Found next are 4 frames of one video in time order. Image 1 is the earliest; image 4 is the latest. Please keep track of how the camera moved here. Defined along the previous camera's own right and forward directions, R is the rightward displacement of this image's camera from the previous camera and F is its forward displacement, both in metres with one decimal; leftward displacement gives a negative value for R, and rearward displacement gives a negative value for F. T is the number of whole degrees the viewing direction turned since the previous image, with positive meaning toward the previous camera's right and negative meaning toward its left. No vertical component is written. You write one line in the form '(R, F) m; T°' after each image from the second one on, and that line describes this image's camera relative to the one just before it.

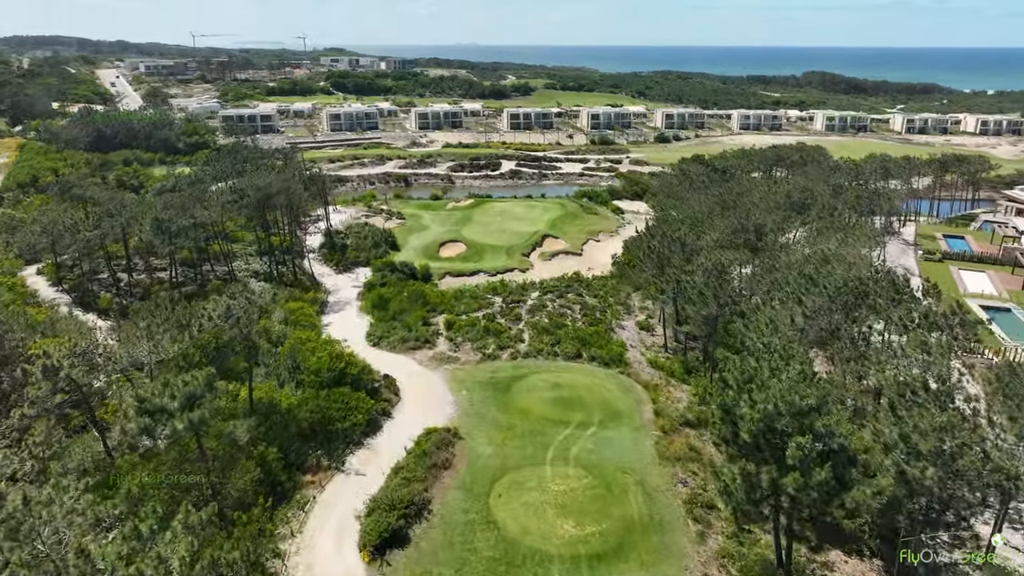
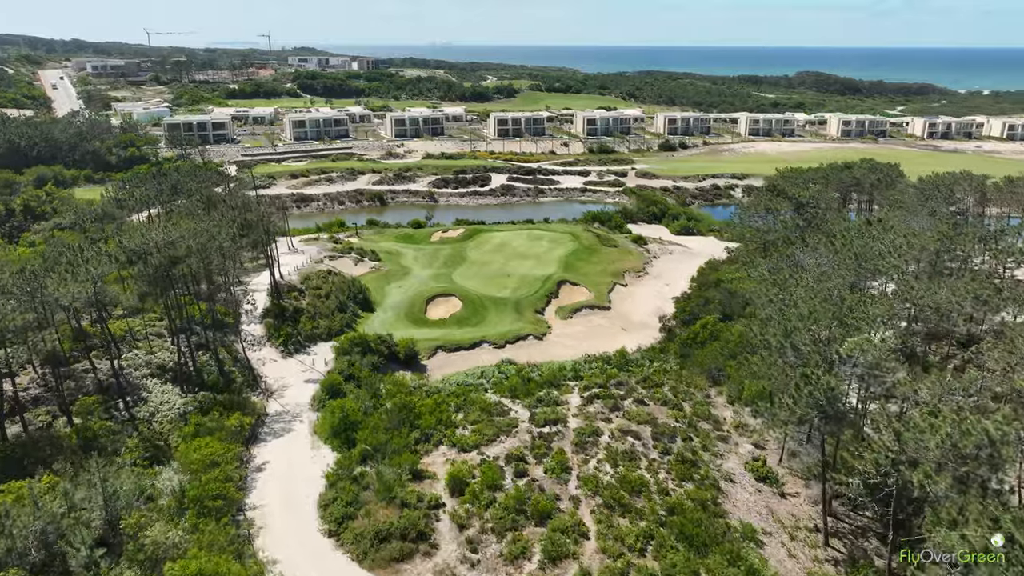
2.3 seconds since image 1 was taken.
(-2.8, +19.1) m; +2°
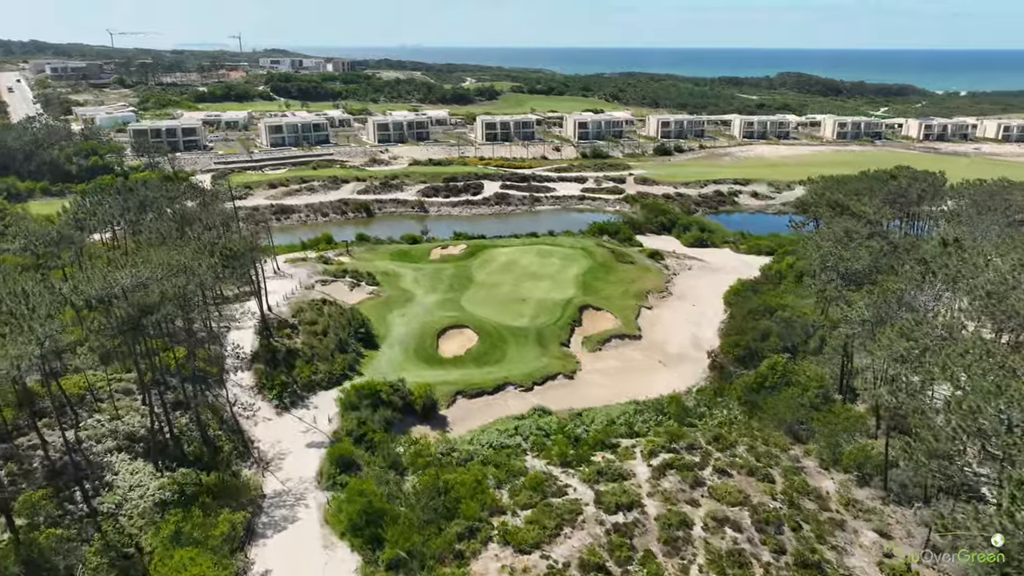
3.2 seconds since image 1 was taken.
(-3.6, +7.3) m; +2°
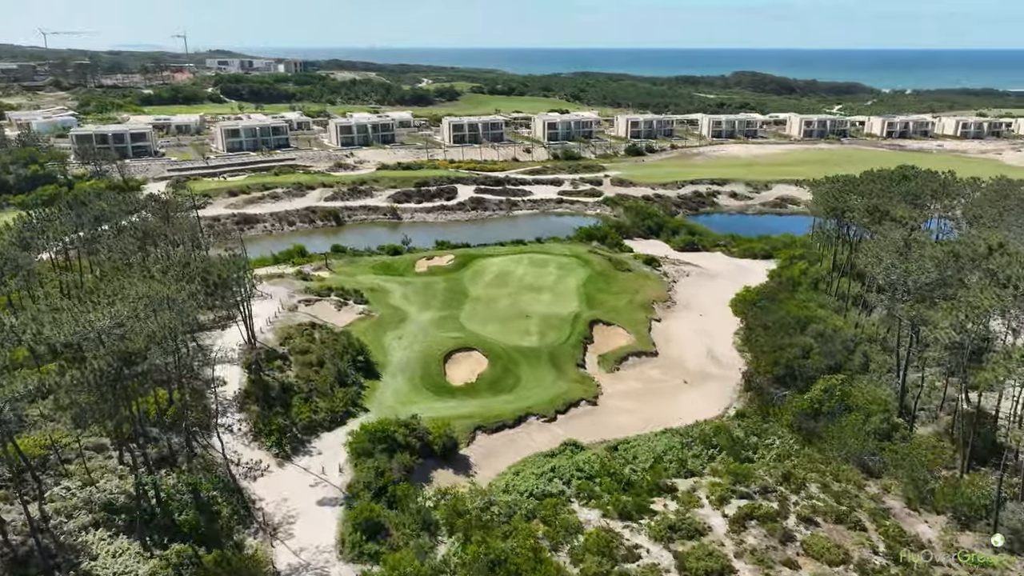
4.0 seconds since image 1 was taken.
(-3.9, +4.7) m; +4°
